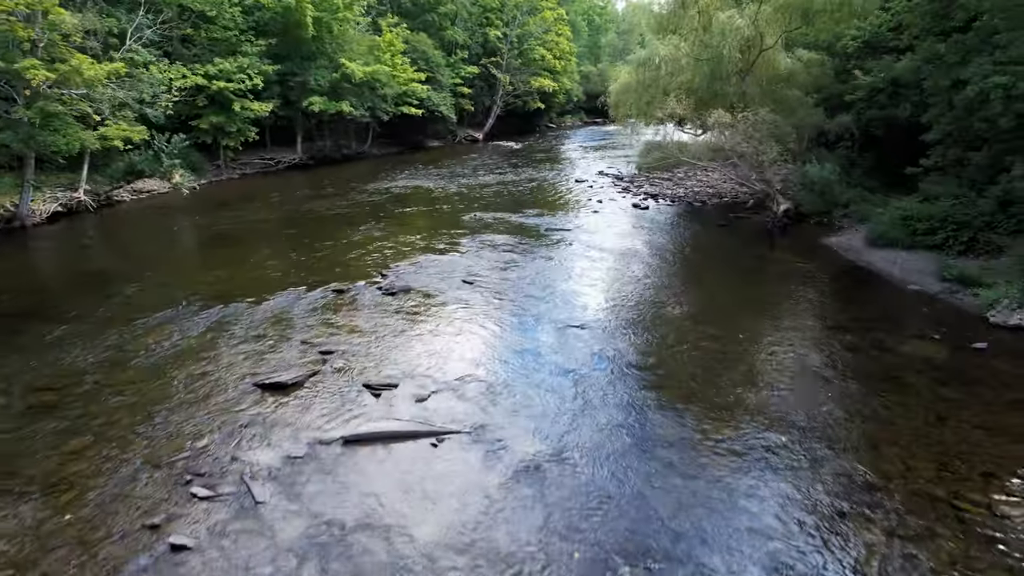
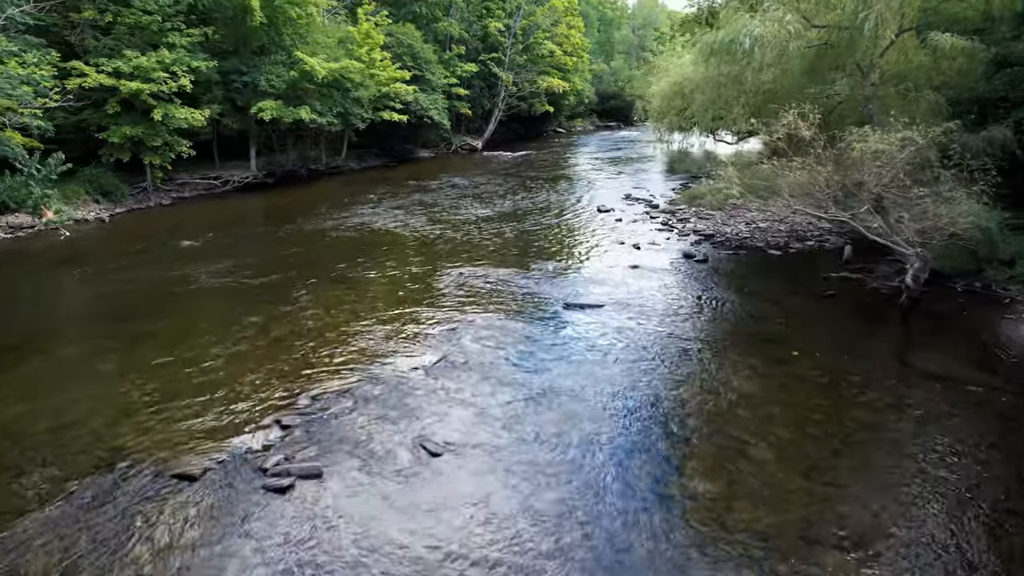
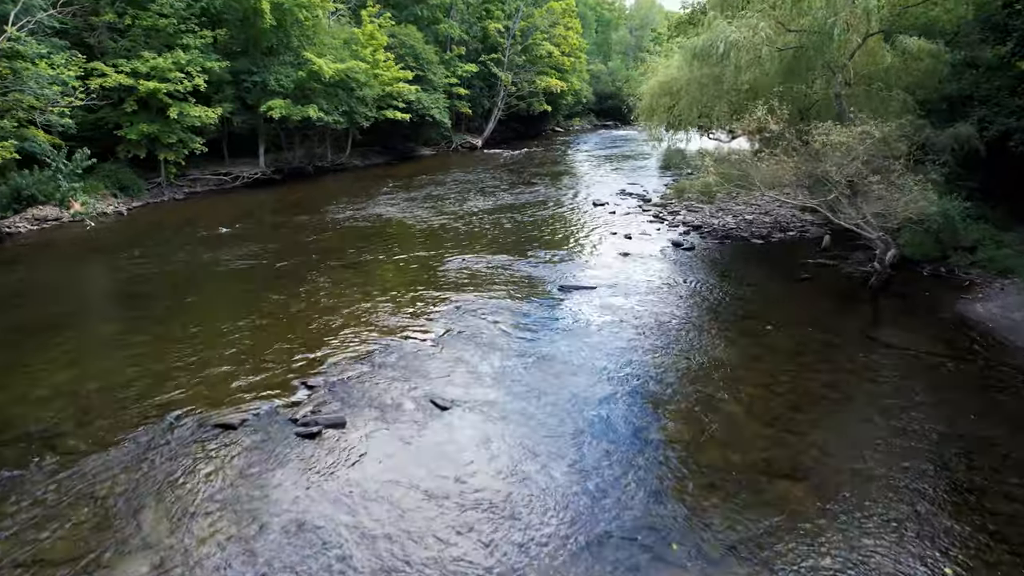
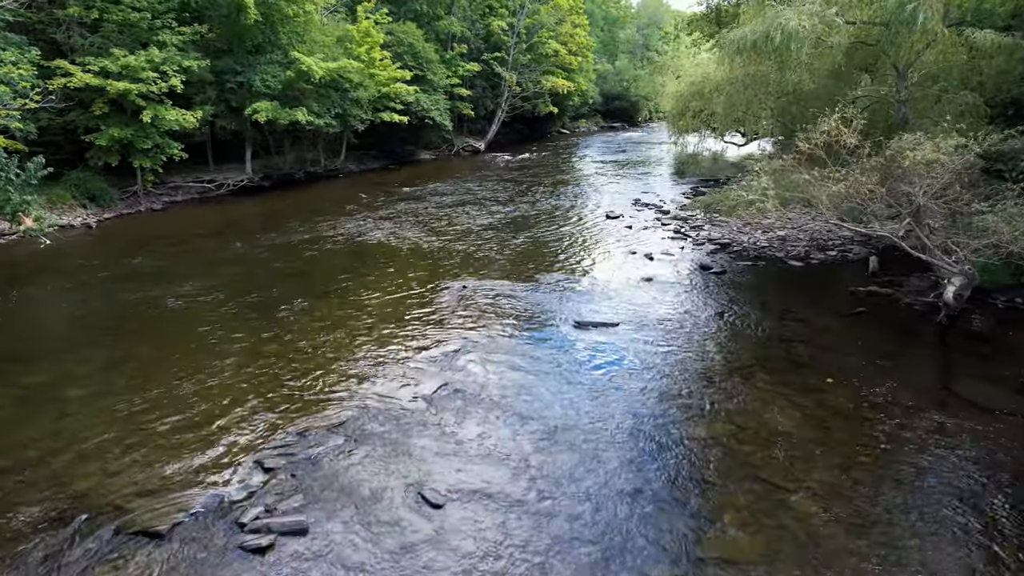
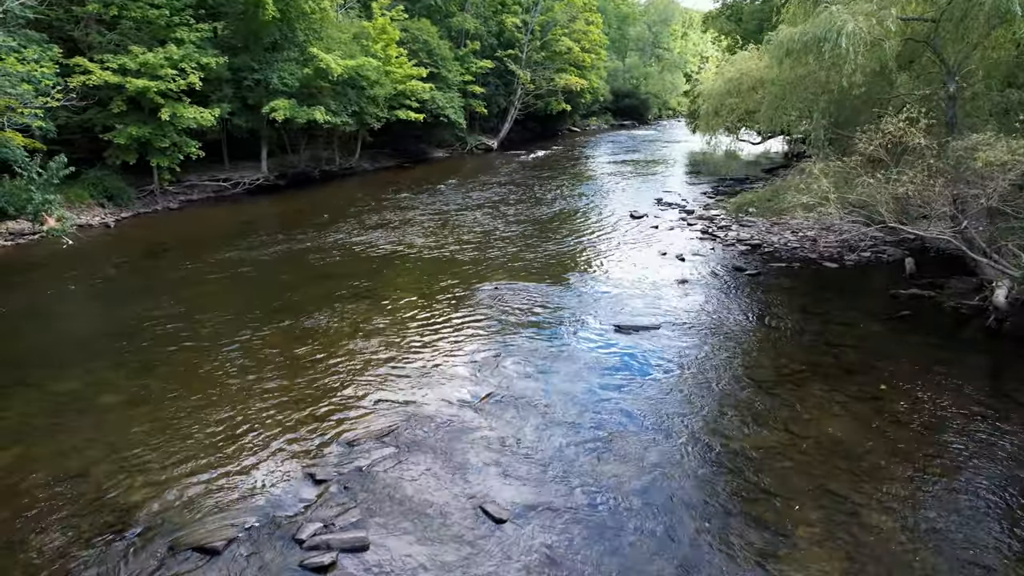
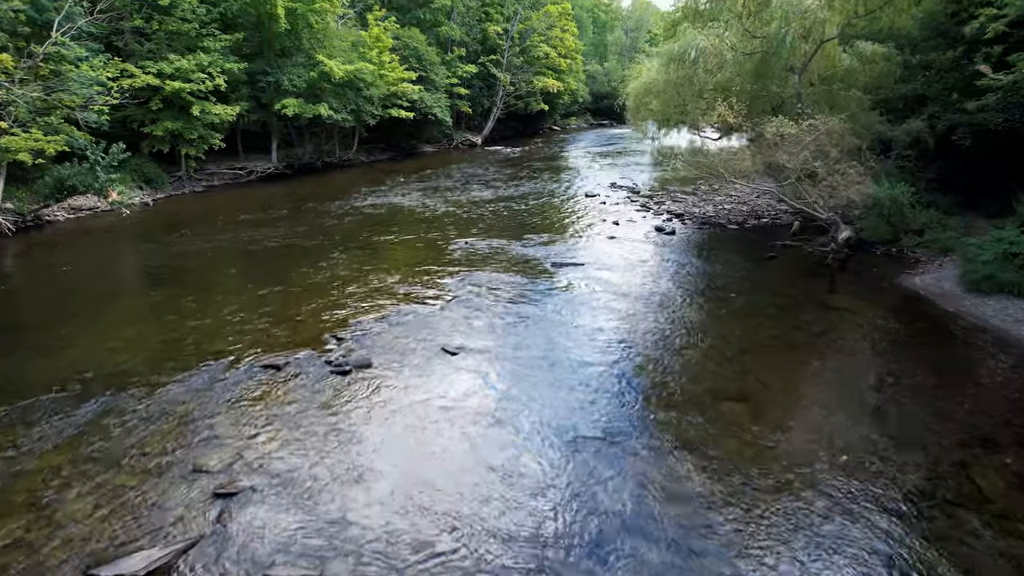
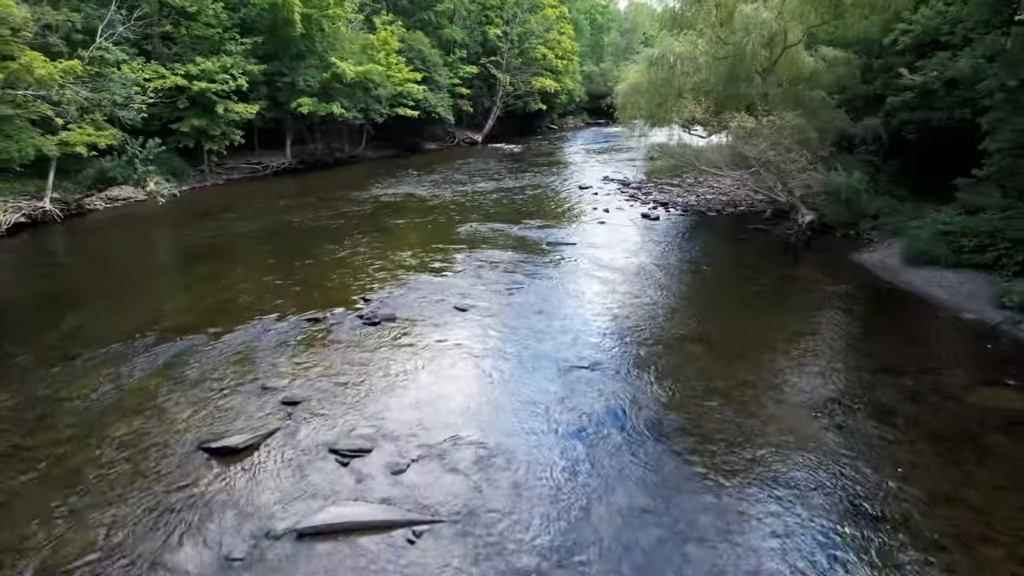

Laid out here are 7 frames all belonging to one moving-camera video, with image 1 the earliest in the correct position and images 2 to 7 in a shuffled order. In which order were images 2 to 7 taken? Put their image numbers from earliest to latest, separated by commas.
7, 6, 3, 2, 4, 5
